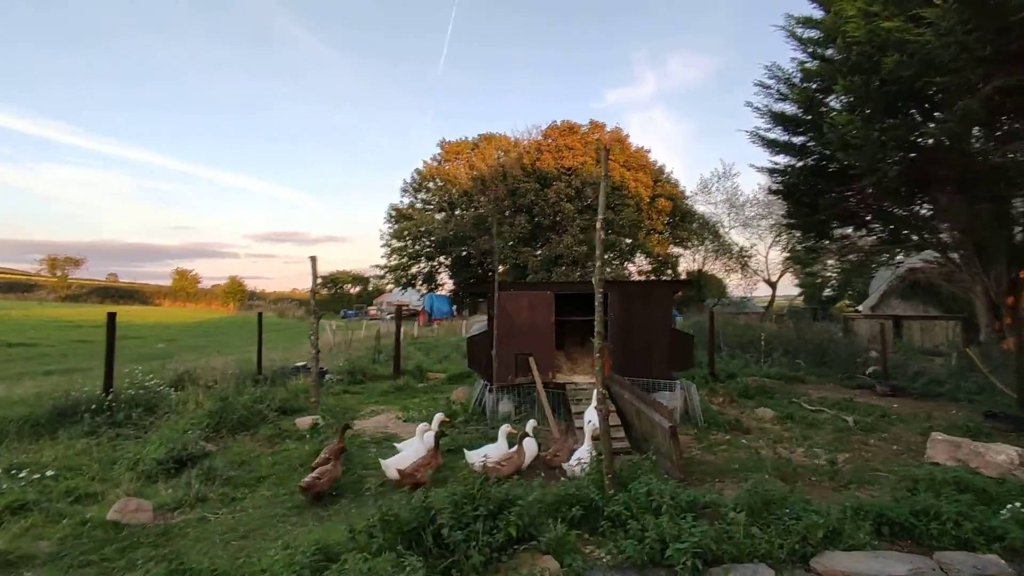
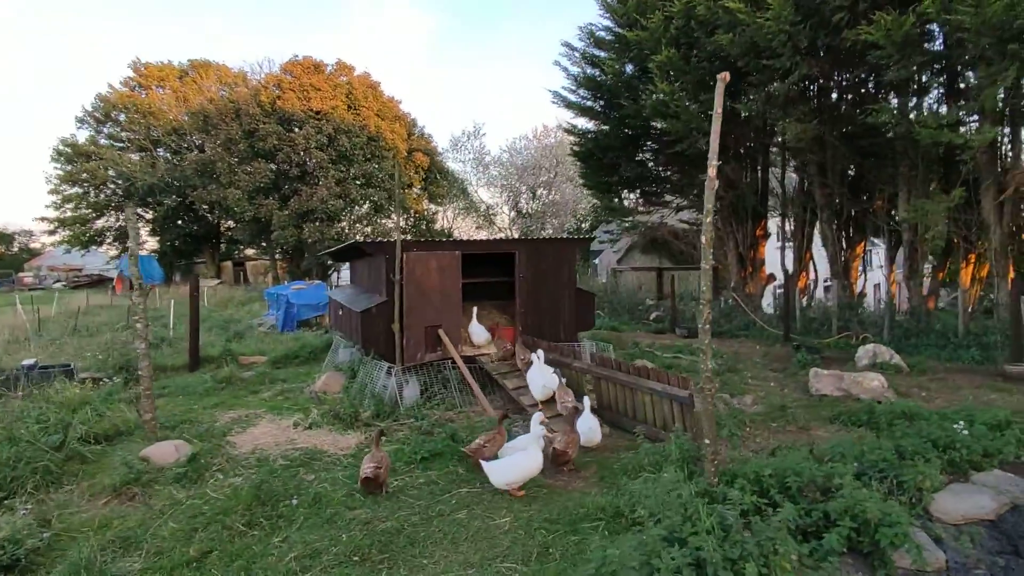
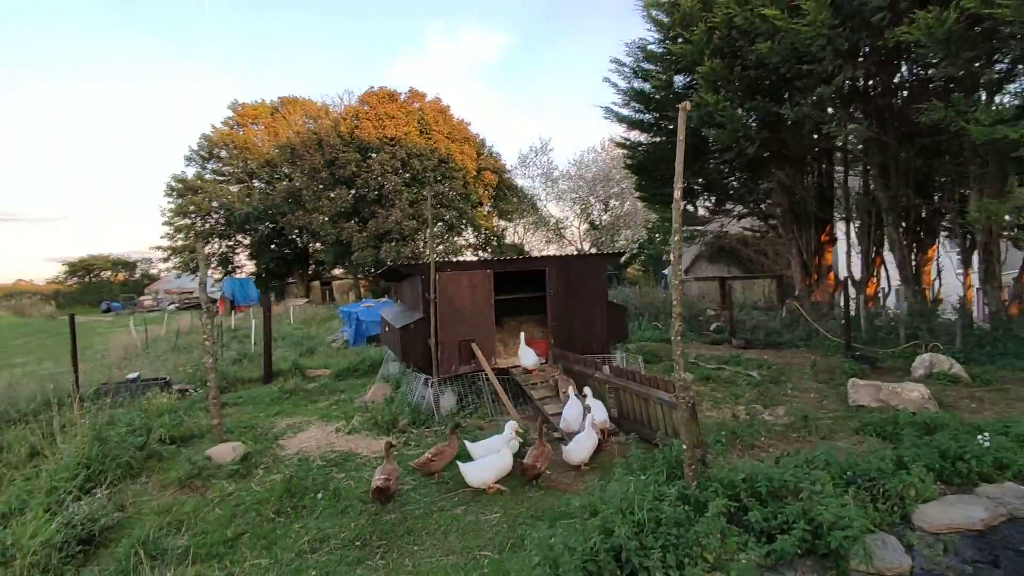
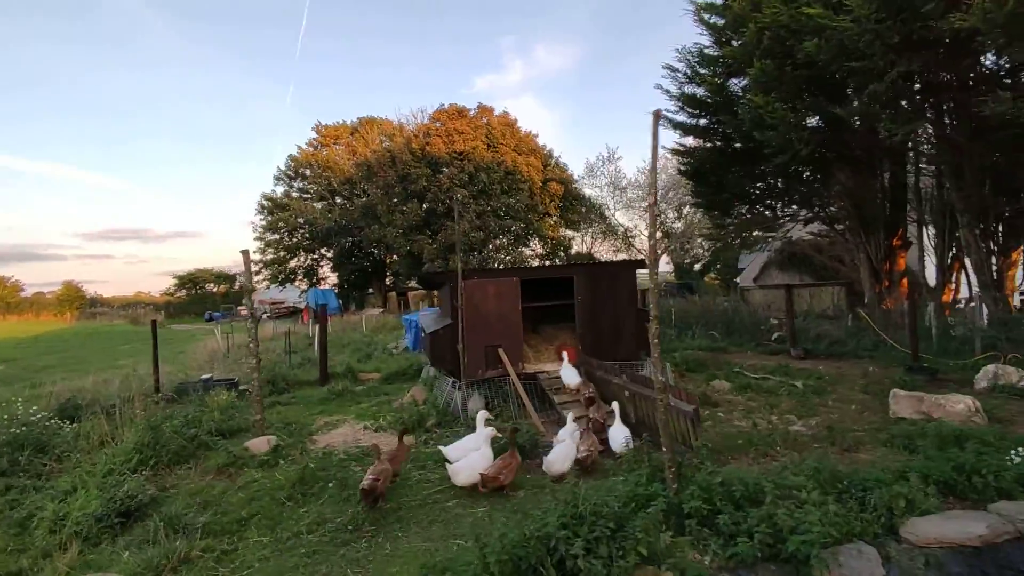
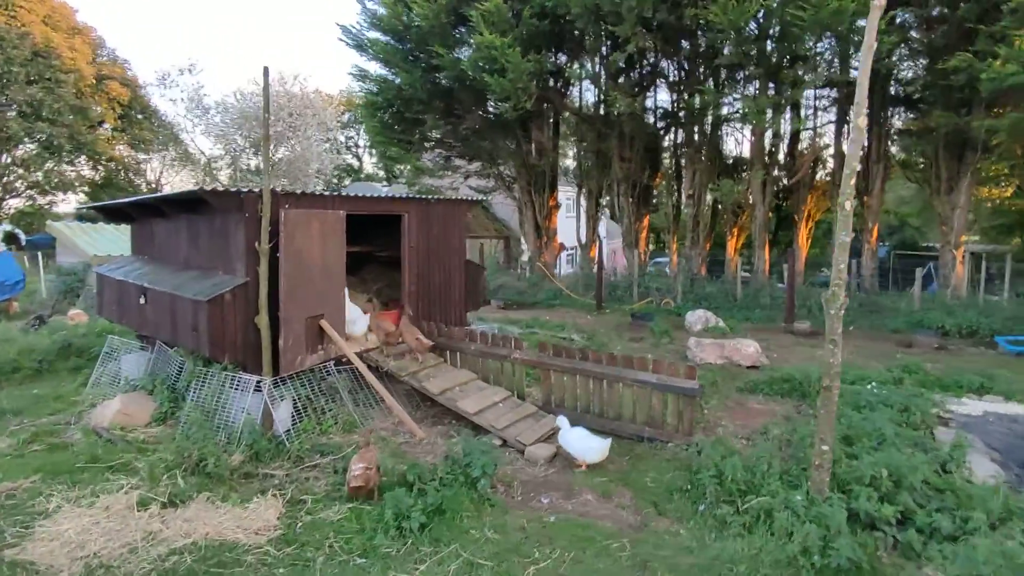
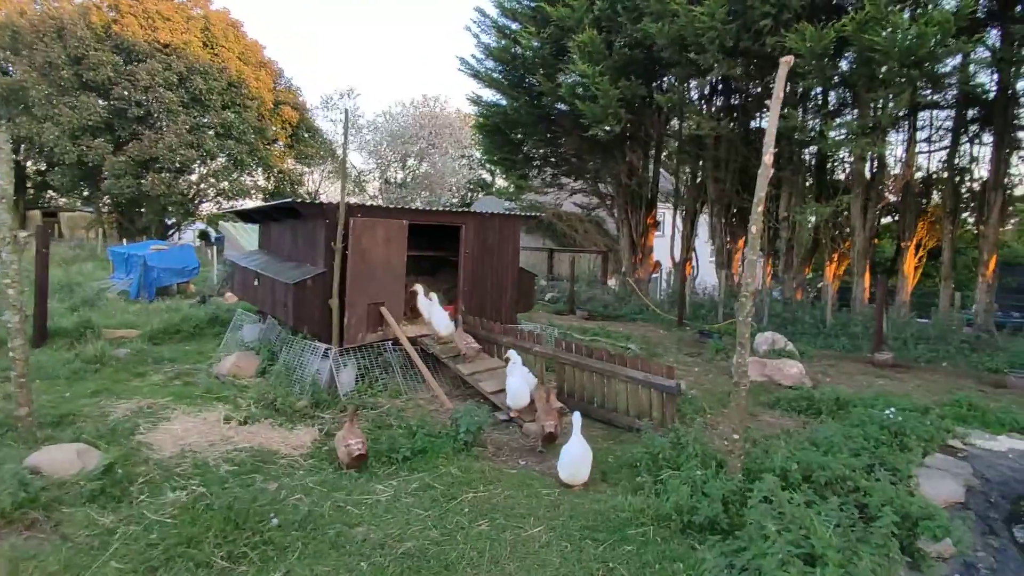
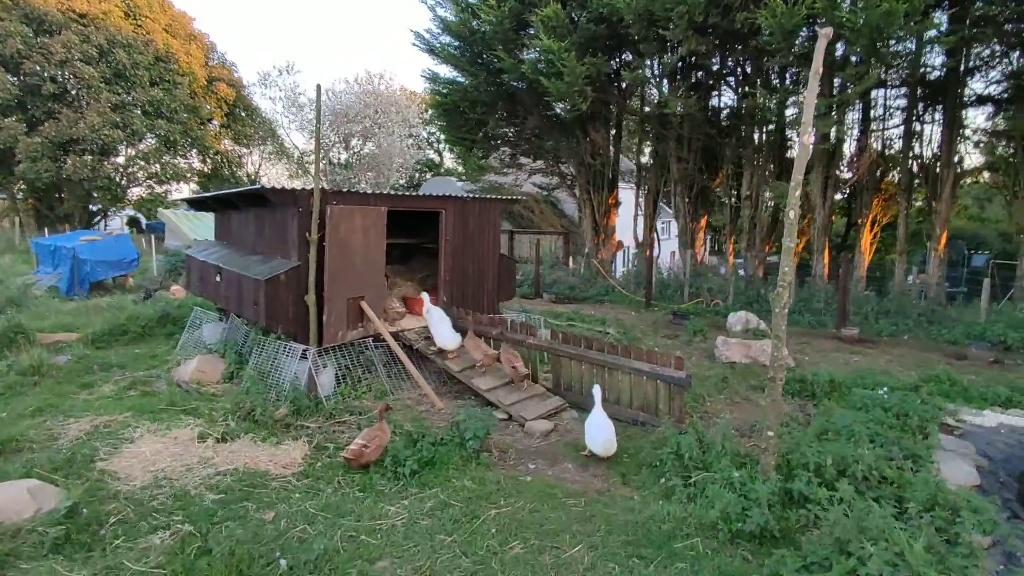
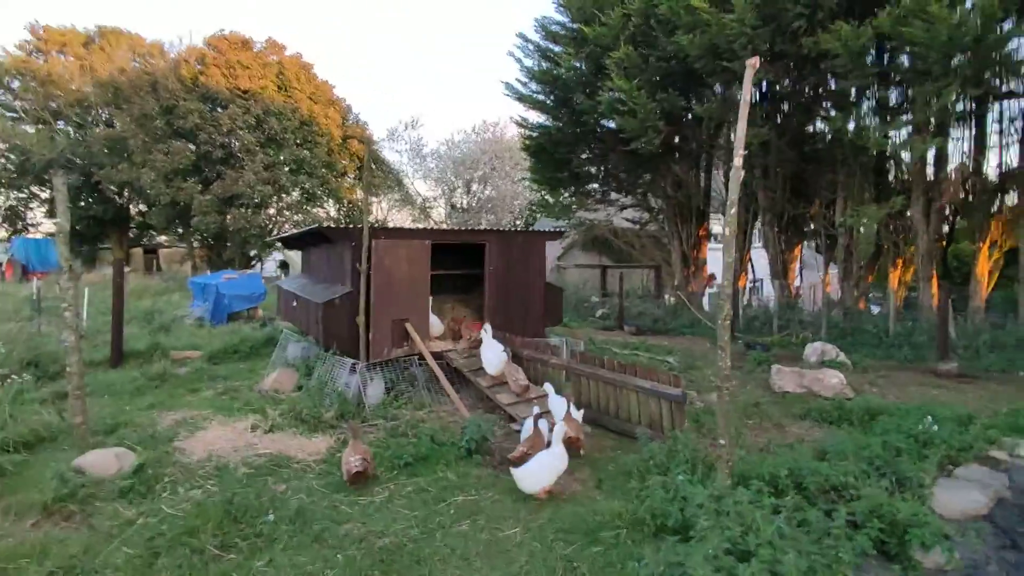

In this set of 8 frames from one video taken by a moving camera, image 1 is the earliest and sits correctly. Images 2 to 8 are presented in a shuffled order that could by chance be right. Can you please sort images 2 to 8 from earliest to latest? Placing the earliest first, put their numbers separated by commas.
4, 3, 2, 8, 6, 7, 5
